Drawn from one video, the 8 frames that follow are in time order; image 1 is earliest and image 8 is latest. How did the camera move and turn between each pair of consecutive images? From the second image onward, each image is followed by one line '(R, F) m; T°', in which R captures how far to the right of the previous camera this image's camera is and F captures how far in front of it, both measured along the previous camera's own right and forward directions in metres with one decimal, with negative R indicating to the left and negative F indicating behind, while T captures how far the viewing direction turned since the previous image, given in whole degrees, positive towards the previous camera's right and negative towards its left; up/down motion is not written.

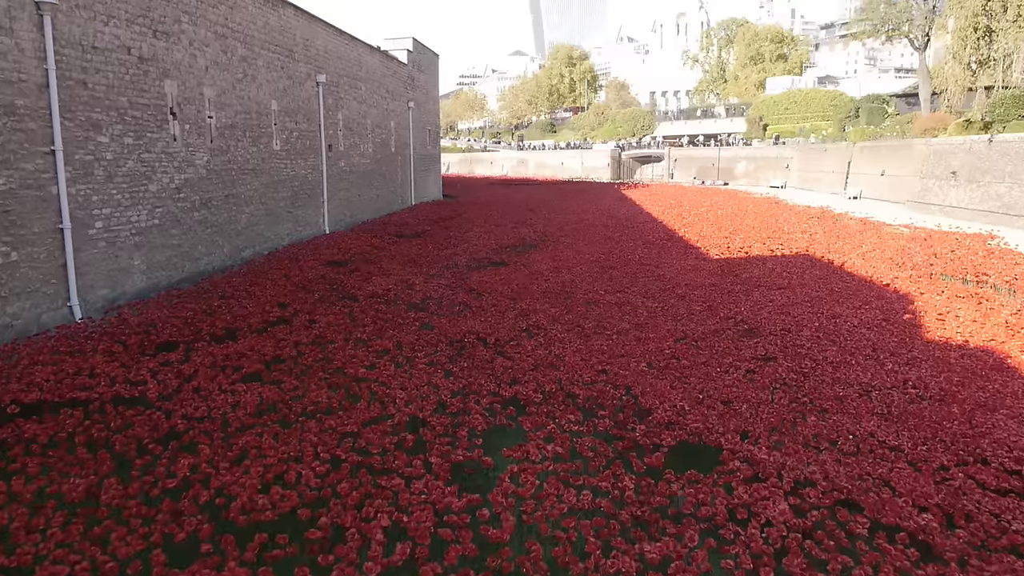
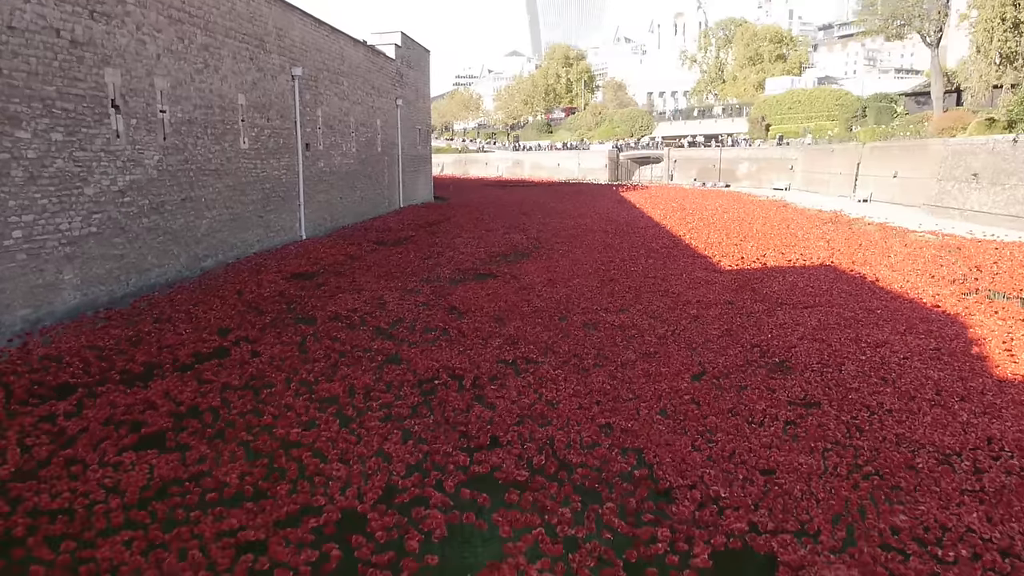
(+0.1, +1.1) m; 0°
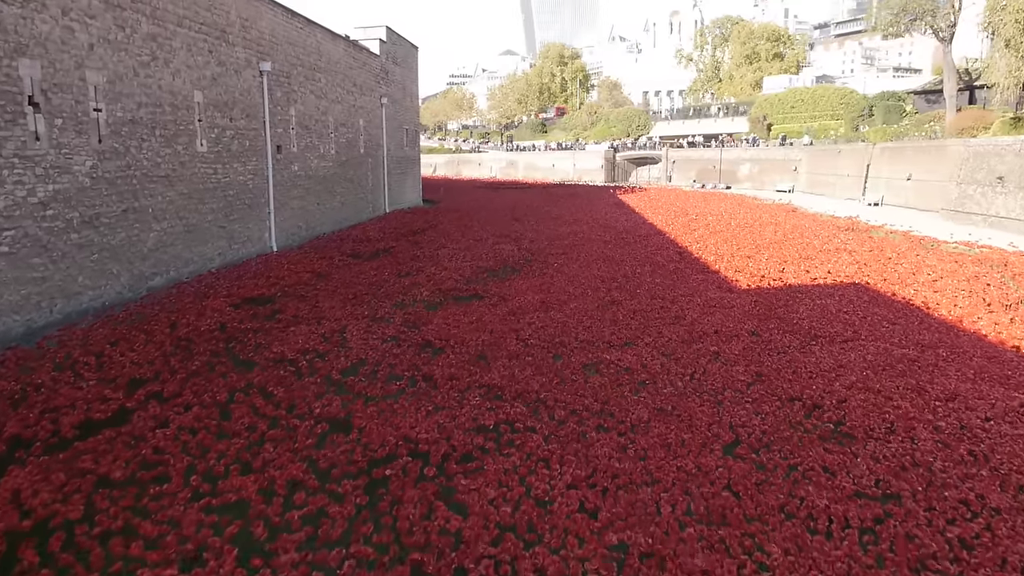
(+0.1, +1.2) m; 0°
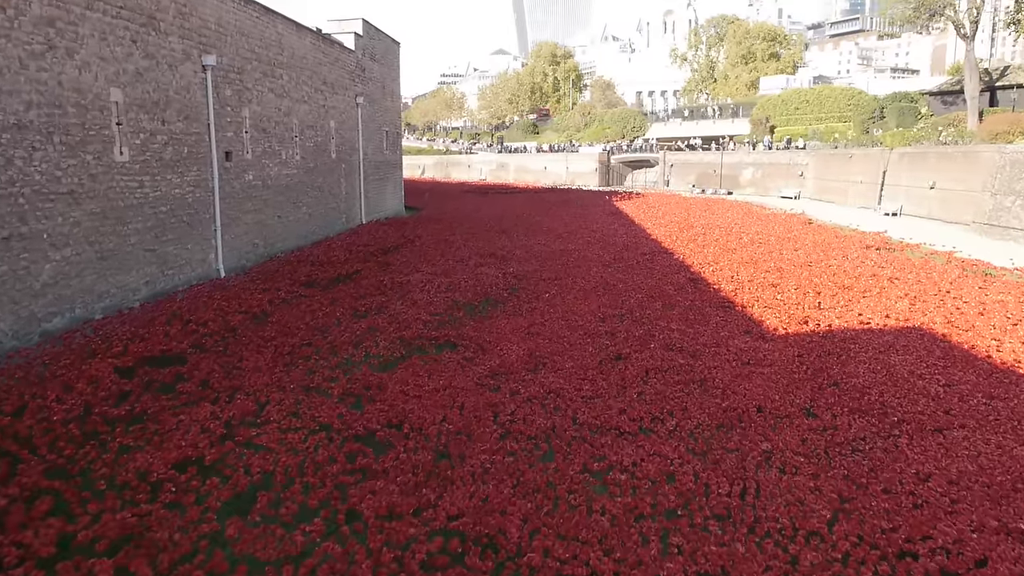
(+0.1, +1.7) m; +1°
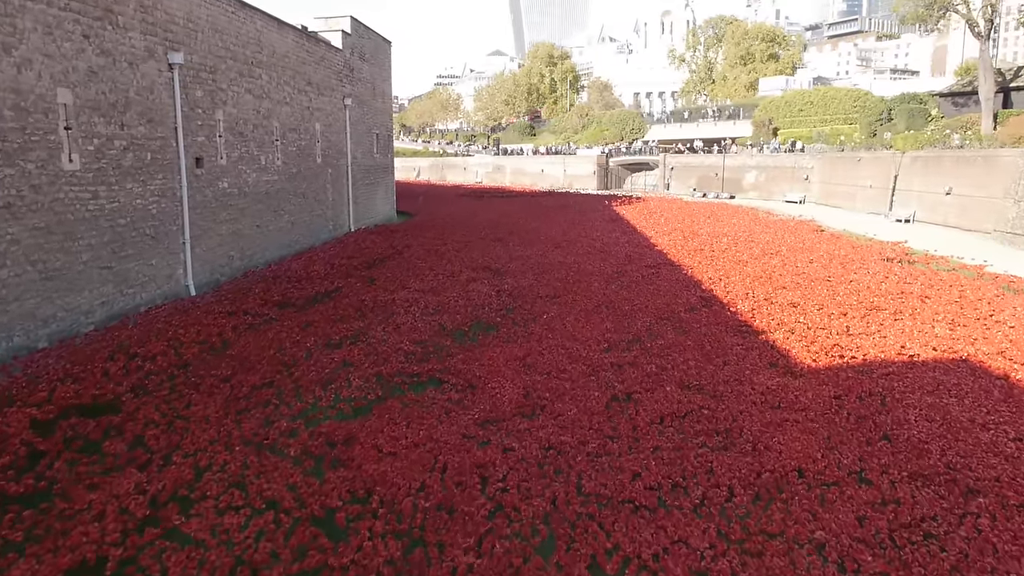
(0.0, +0.8) m; 0°
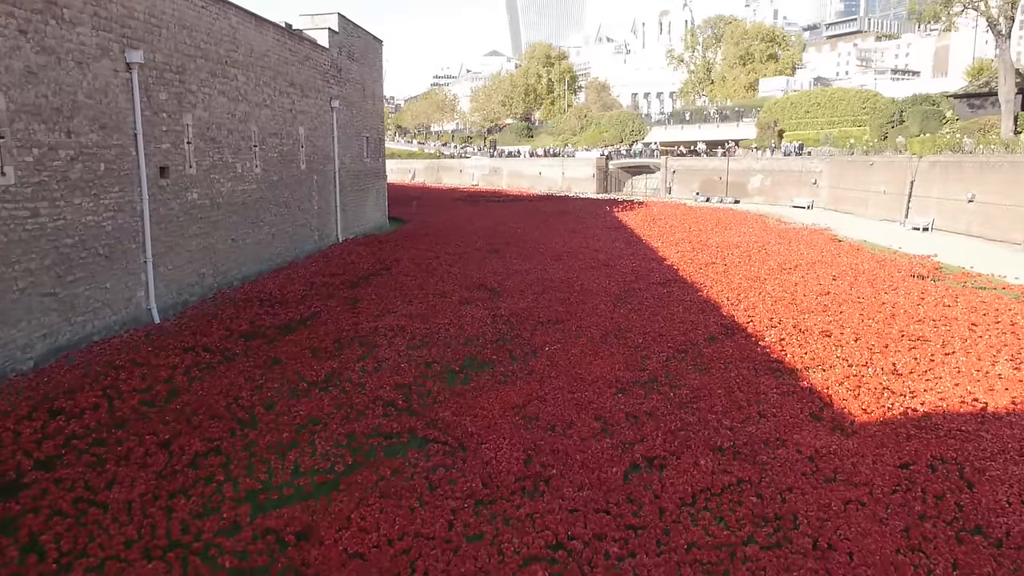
(0.0, +1.0) m; 0°
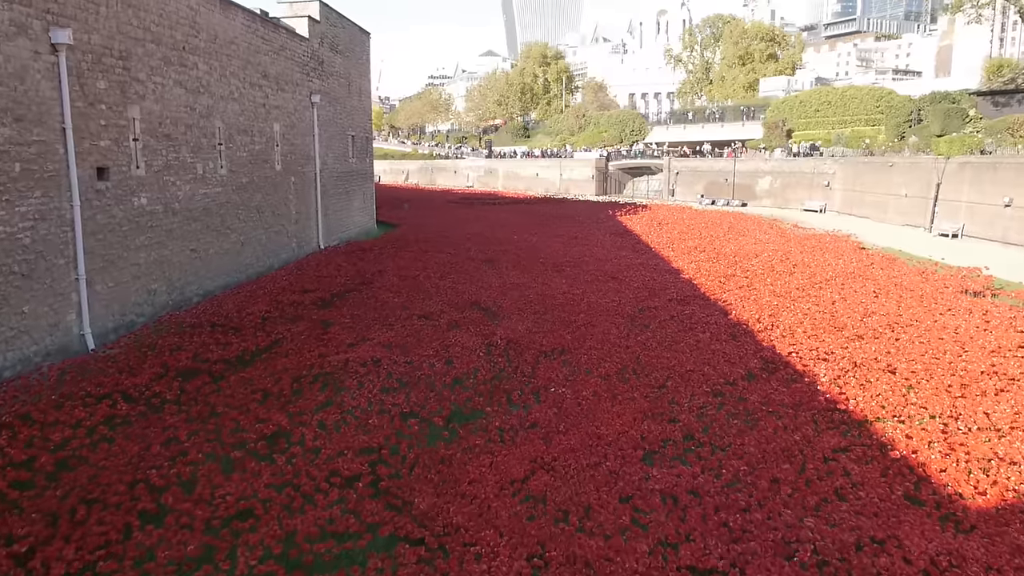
(0.0, +1.3) m; 0°
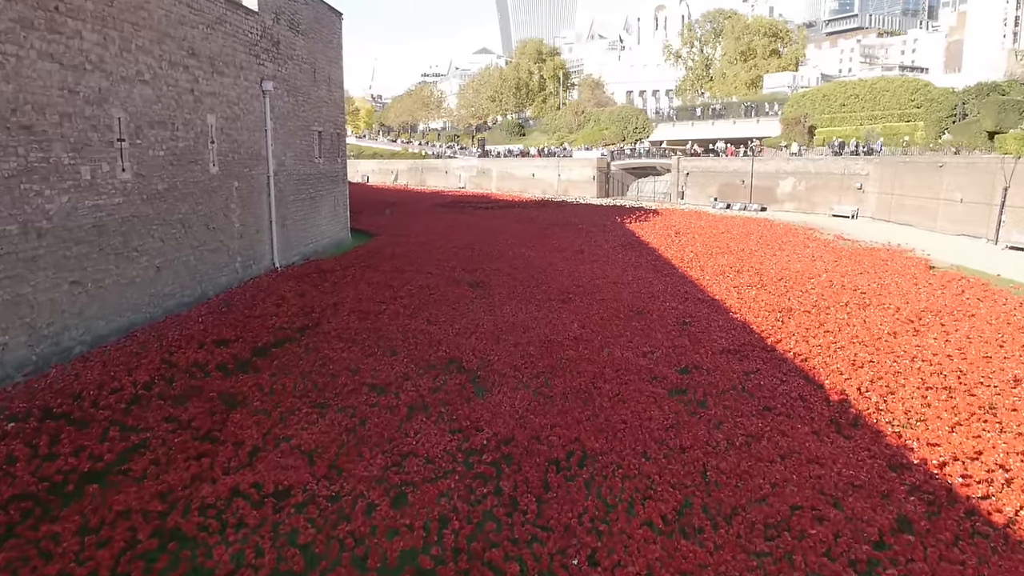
(0.0, +2.6) m; 0°
